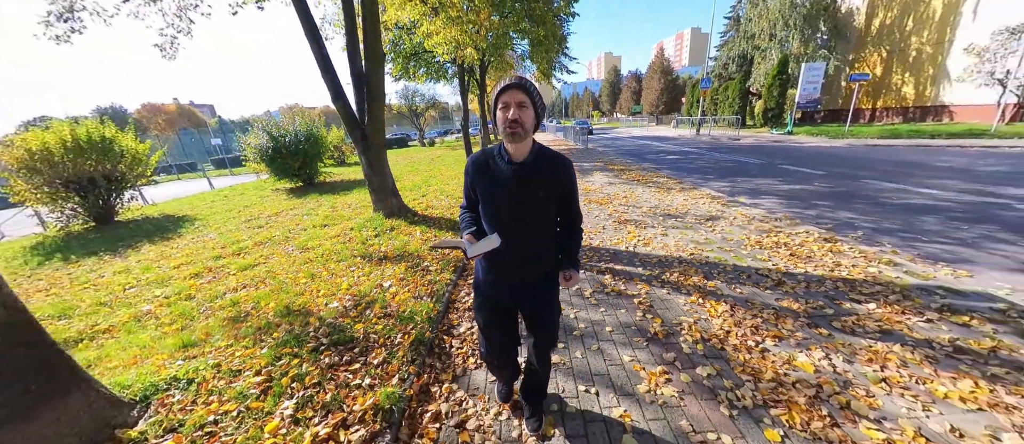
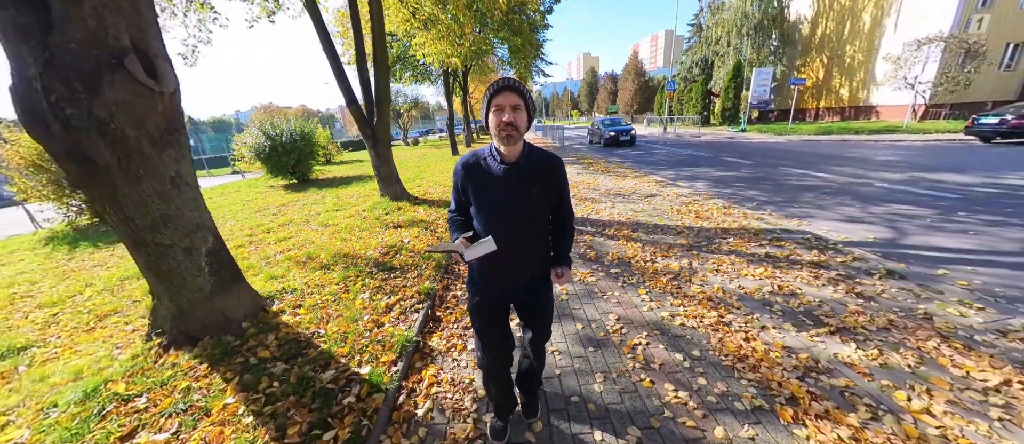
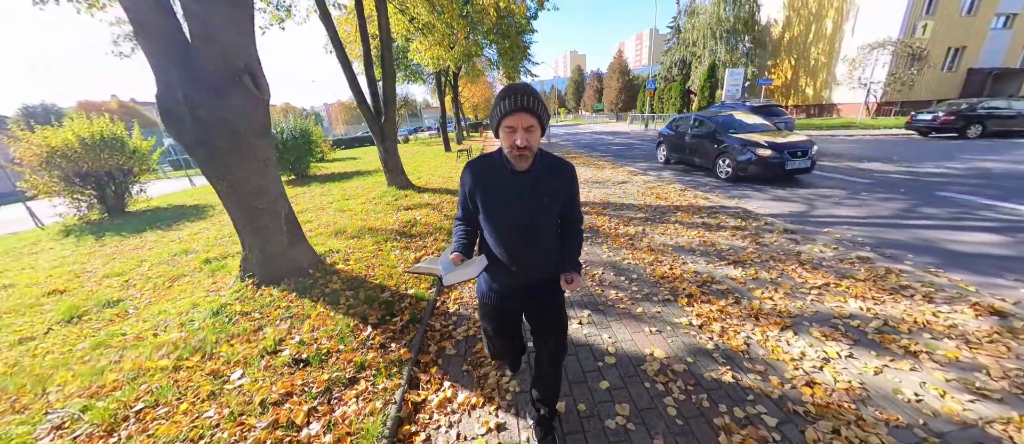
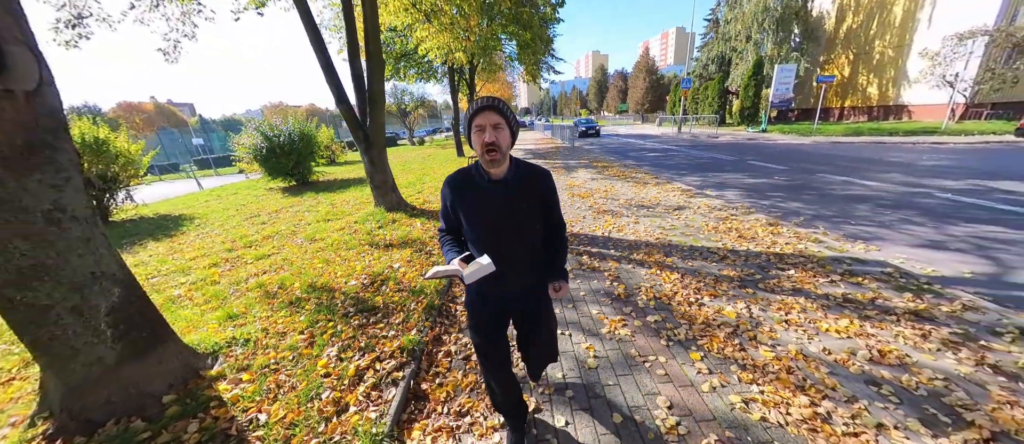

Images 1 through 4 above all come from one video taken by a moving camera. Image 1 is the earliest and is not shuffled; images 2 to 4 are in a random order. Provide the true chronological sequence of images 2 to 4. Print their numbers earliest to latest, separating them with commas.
4, 2, 3
